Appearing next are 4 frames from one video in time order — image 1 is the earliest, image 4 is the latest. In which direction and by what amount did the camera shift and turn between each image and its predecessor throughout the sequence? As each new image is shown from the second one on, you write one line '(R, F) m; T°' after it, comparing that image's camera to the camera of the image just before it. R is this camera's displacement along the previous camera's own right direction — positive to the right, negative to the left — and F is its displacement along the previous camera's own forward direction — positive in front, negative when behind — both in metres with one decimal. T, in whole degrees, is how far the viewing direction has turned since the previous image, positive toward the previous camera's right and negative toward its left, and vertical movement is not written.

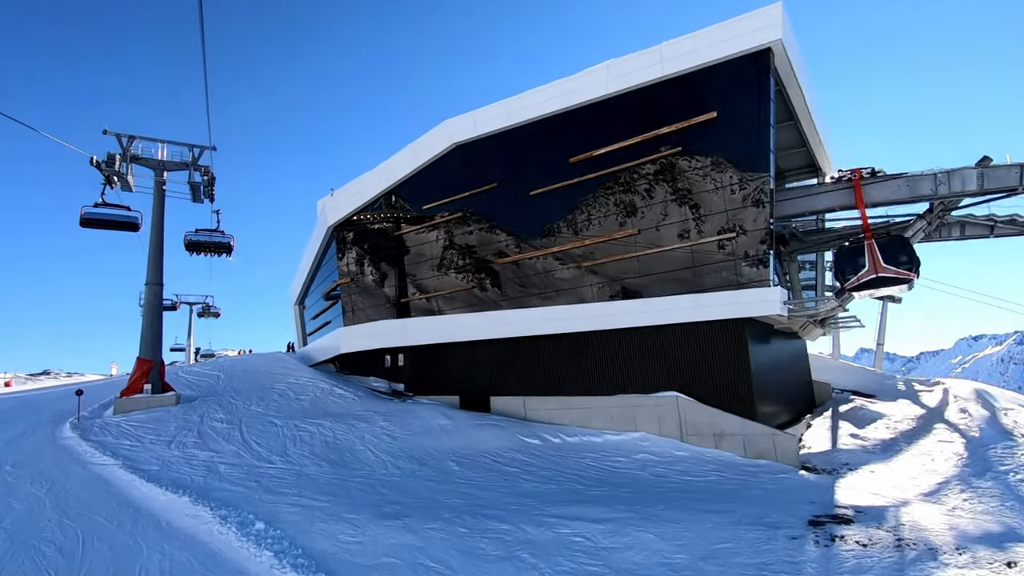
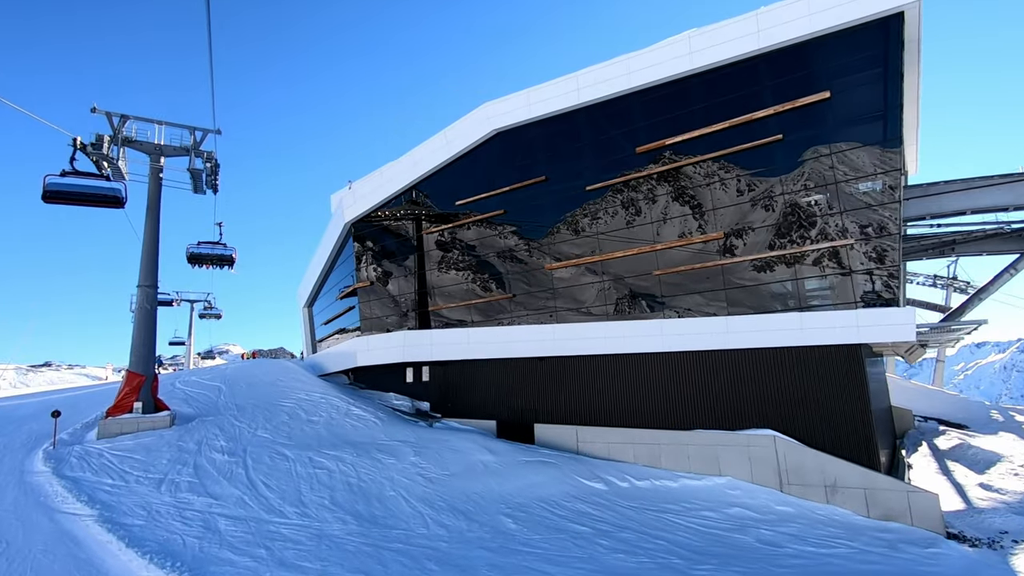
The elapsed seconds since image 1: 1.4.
(-1.3, +2.3) m; 0°
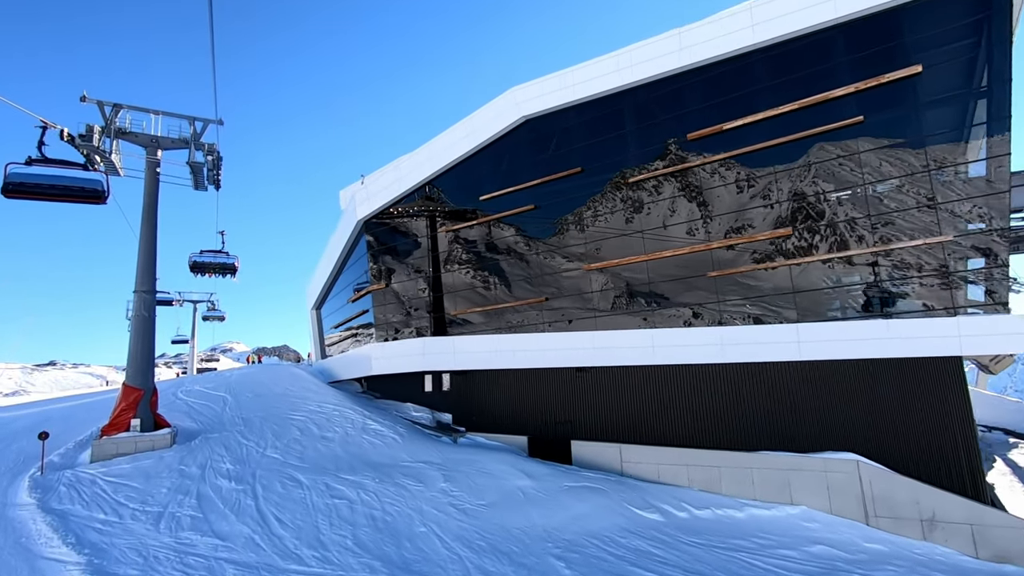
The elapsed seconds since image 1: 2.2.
(-0.8, +1.3) m; 0°
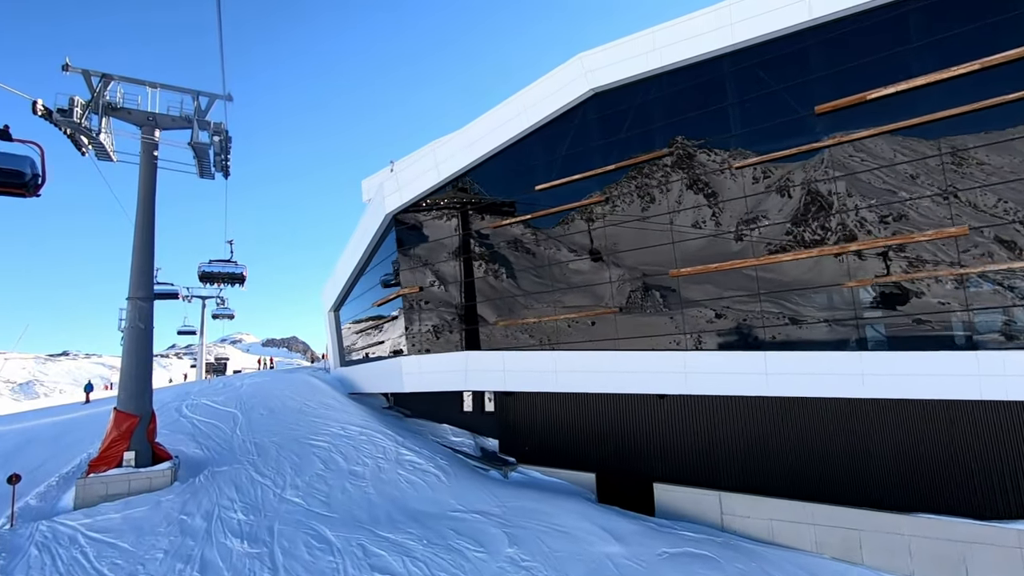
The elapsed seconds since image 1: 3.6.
(-1.2, +2.3) m; -1°
